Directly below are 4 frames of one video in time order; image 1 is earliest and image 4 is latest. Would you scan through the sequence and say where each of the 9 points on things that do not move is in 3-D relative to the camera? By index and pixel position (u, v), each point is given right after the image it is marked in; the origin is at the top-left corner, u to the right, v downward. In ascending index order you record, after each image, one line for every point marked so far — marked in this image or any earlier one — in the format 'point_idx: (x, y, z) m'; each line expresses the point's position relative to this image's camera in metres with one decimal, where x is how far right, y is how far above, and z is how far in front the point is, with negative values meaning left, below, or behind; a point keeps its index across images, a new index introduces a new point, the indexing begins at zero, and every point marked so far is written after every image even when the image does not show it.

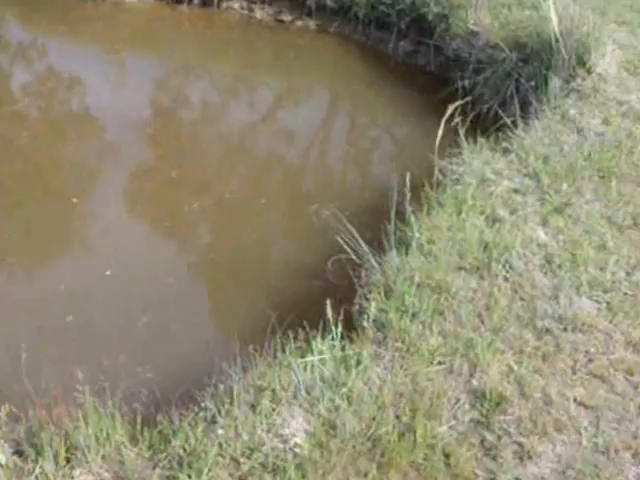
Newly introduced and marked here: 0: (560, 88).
0: (+1.1, +0.7, +4.0) m
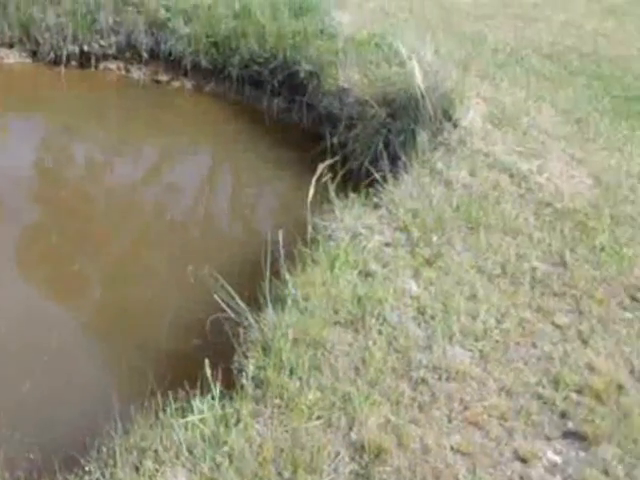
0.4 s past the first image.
0: (+0.5, +0.5, +4.1) m
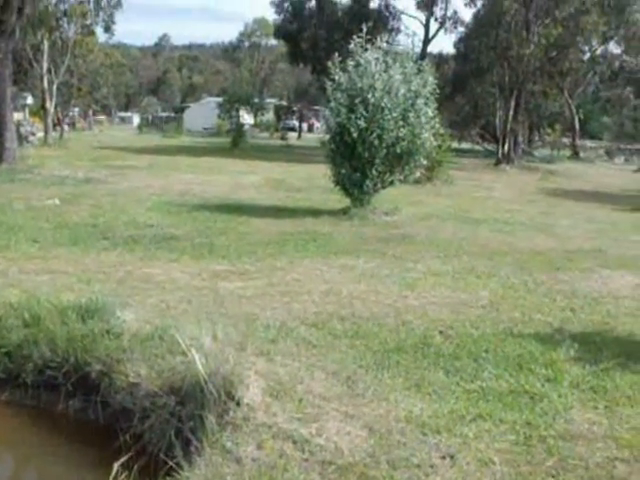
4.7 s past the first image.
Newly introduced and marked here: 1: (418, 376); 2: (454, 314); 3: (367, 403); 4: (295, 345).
0: (-0.5, -0.9, +4.4) m
1: (+0.6, -0.8, +5.1) m
2: (+0.9, -0.5, +6.0) m
3: (+0.2, -0.9, +4.8) m
4: (-0.1, -0.6, +5.4) m
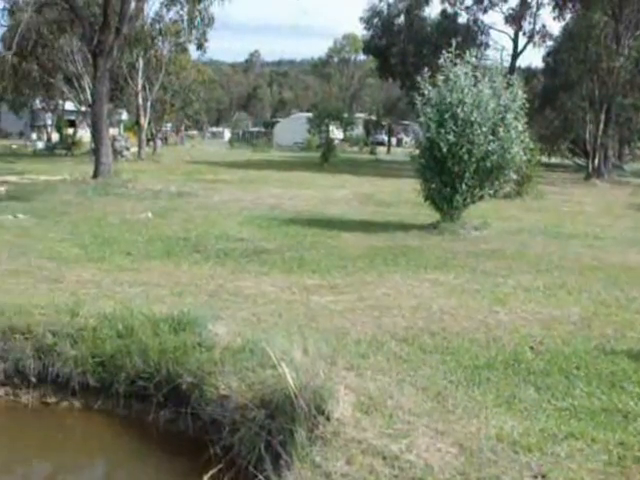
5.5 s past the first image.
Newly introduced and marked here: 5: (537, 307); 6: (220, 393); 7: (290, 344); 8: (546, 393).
0: (-0.1, -1.0, +4.5) m
1: (+1.1, -0.9, +5.0) m
2: (+1.5, -0.6, +5.9) m
3: (+0.7, -1.0, +4.7) m
4: (+0.4, -0.7, +5.4) m
5: (+1.6, -0.5, +6.4) m
6: (-0.5, -0.8, +4.8) m
7: (-0.2, -0.6, +5.2) m
8: (+1.3, -0.9, +5.0) m
